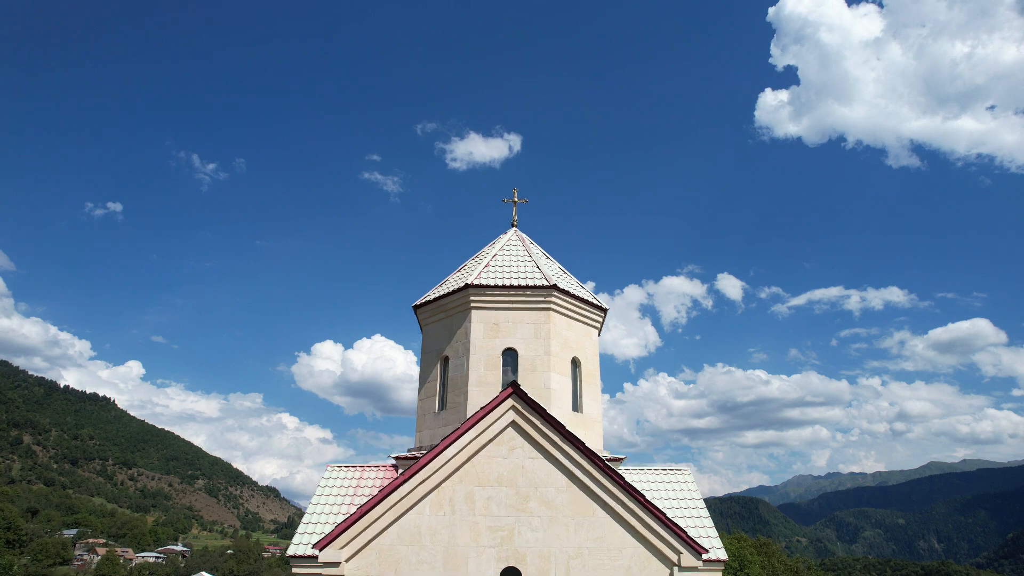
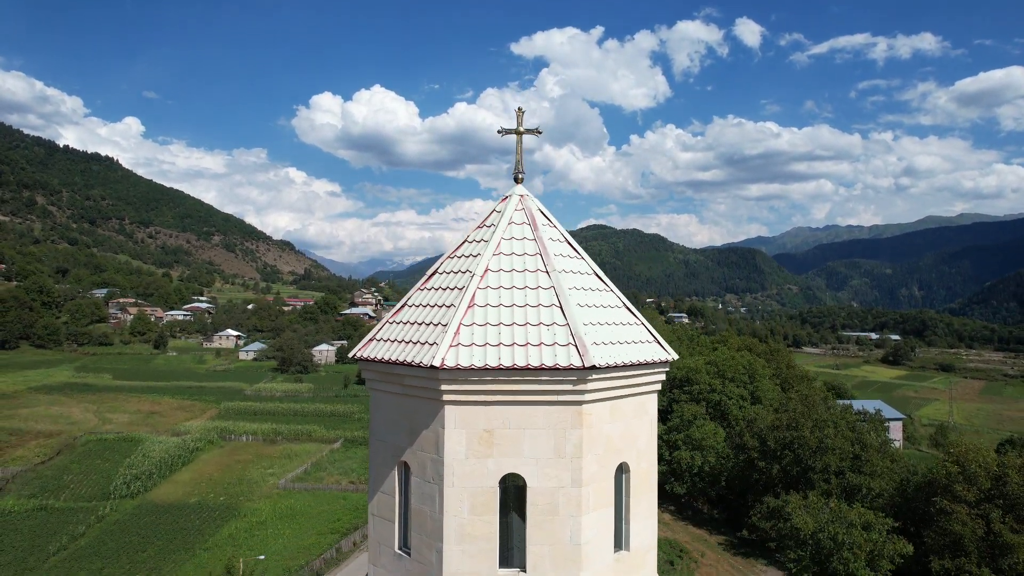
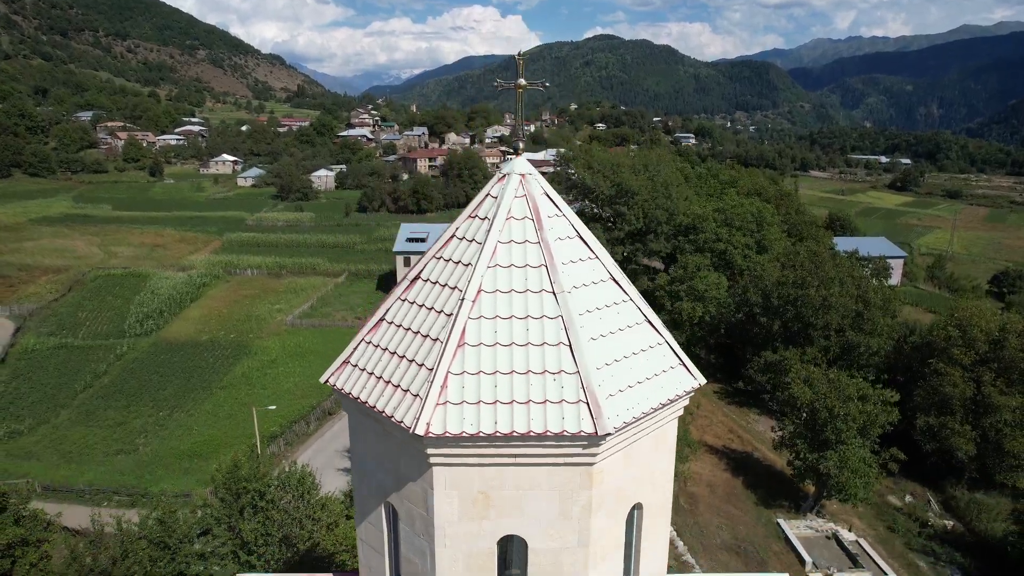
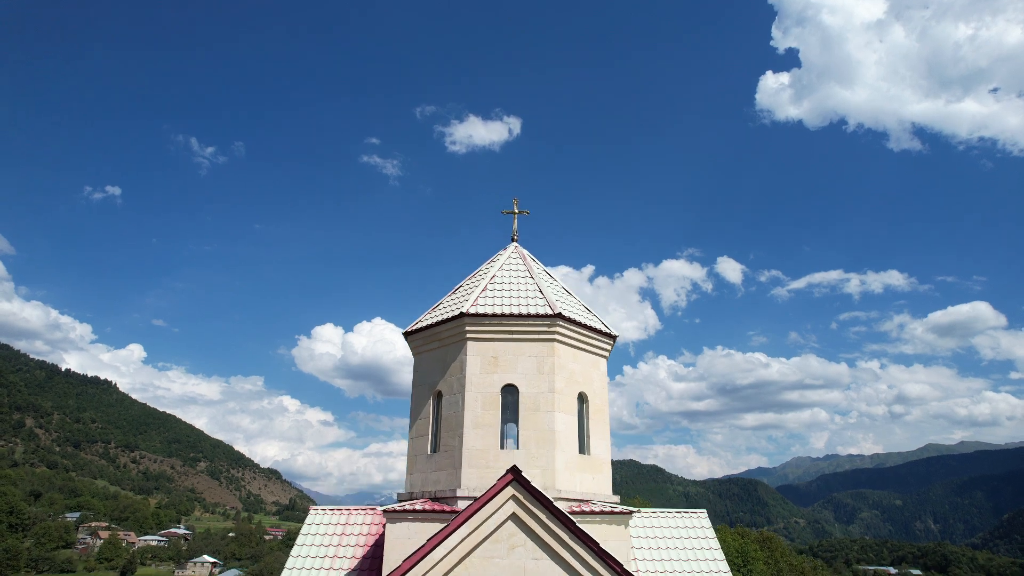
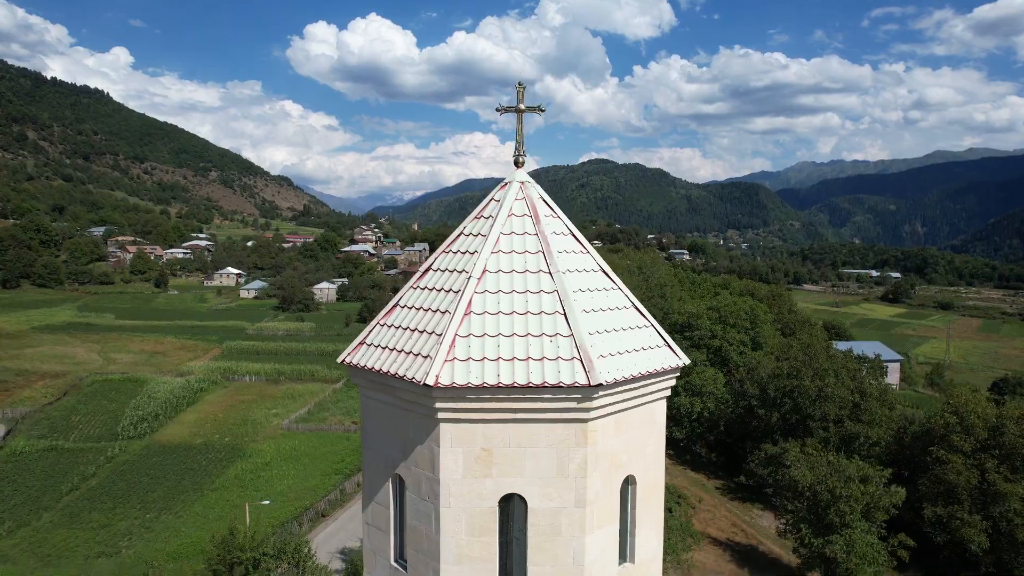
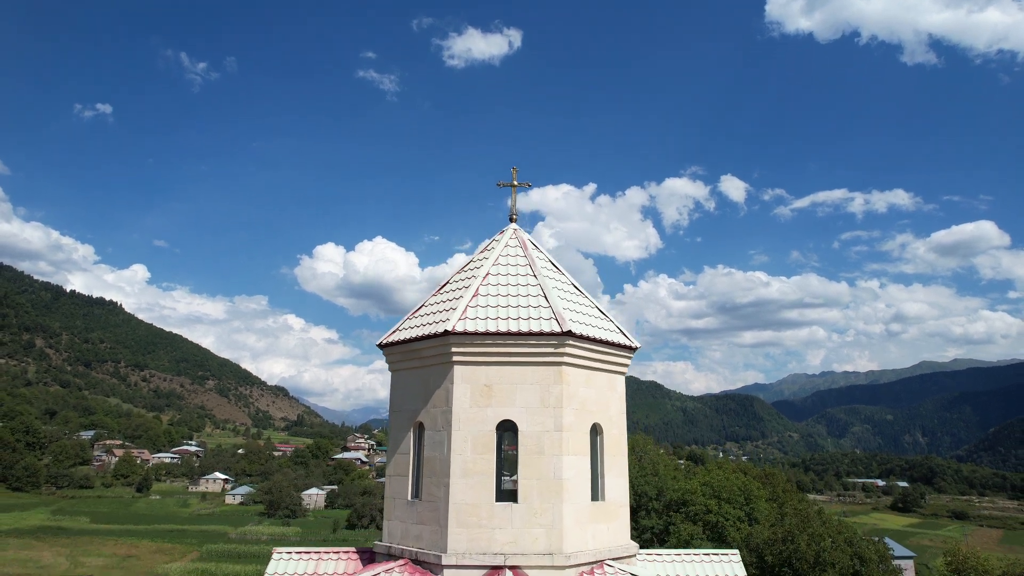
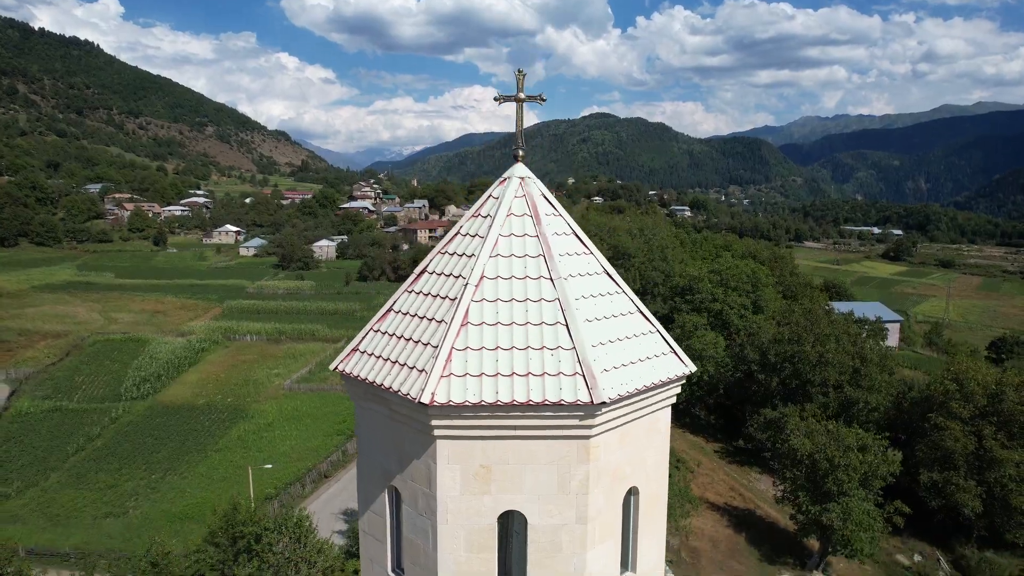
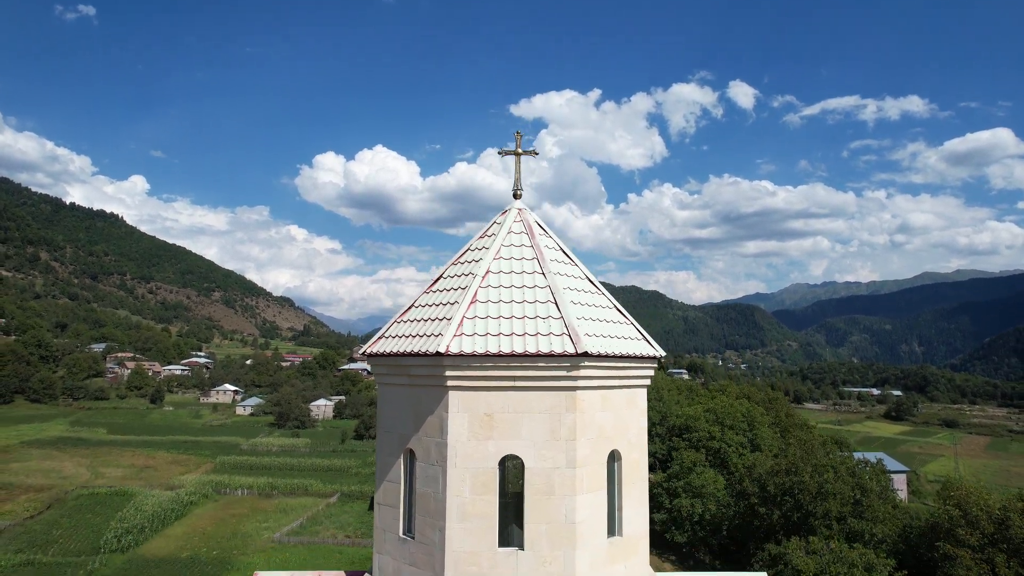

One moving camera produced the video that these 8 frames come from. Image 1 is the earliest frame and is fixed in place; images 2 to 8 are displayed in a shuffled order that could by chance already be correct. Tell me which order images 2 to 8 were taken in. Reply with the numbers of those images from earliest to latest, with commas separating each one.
4, 6, 8, 2, 5, 7, 3
